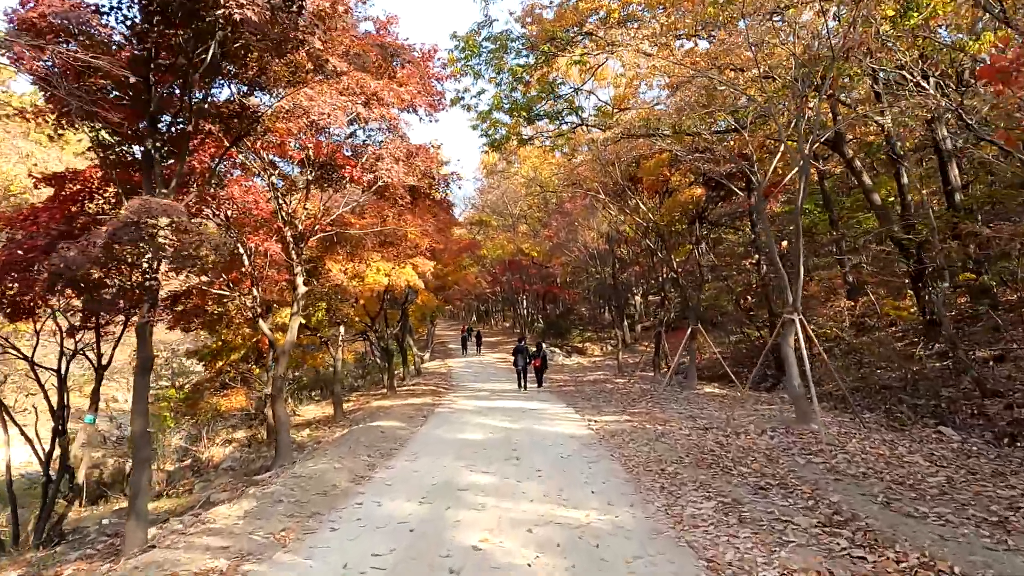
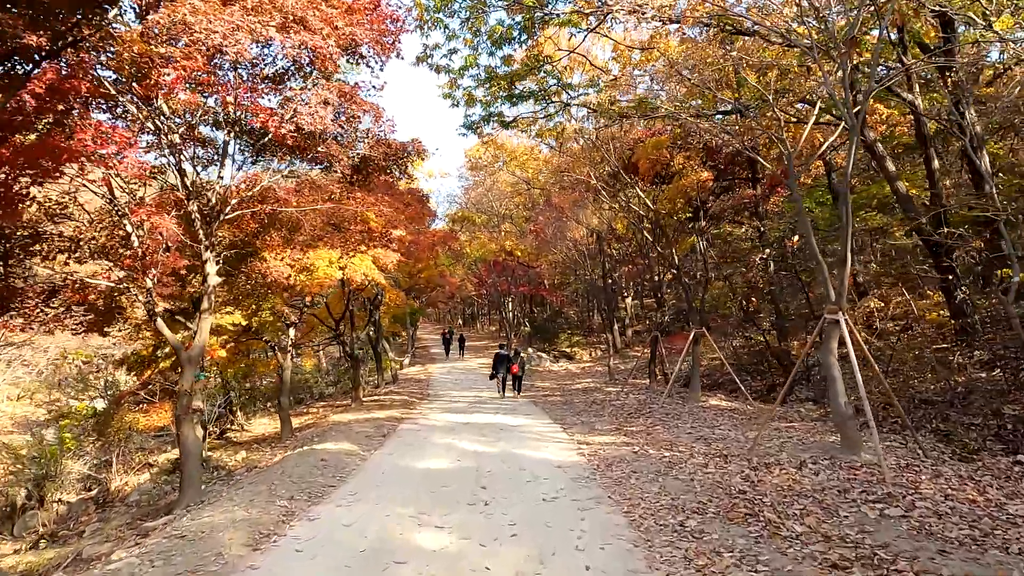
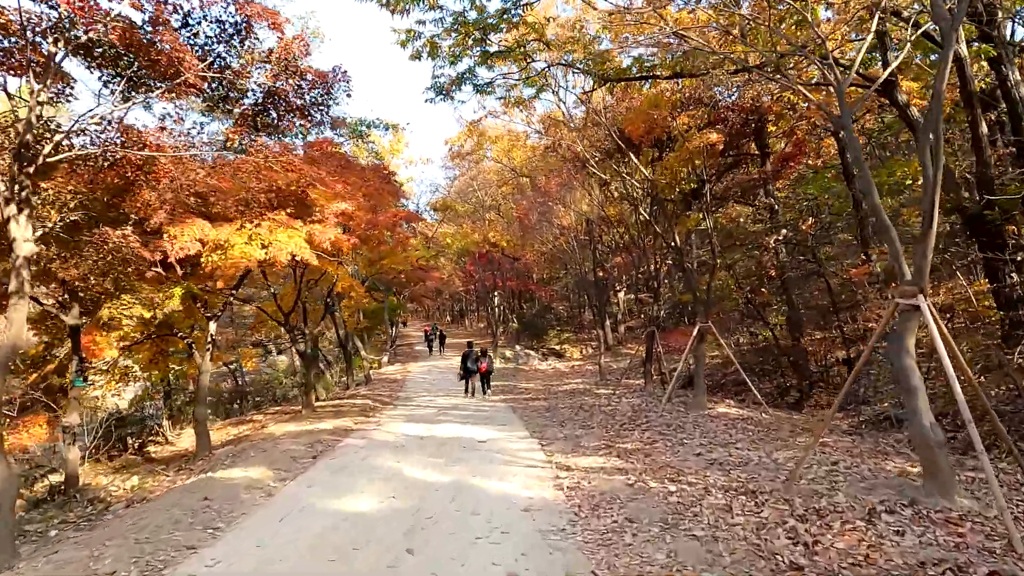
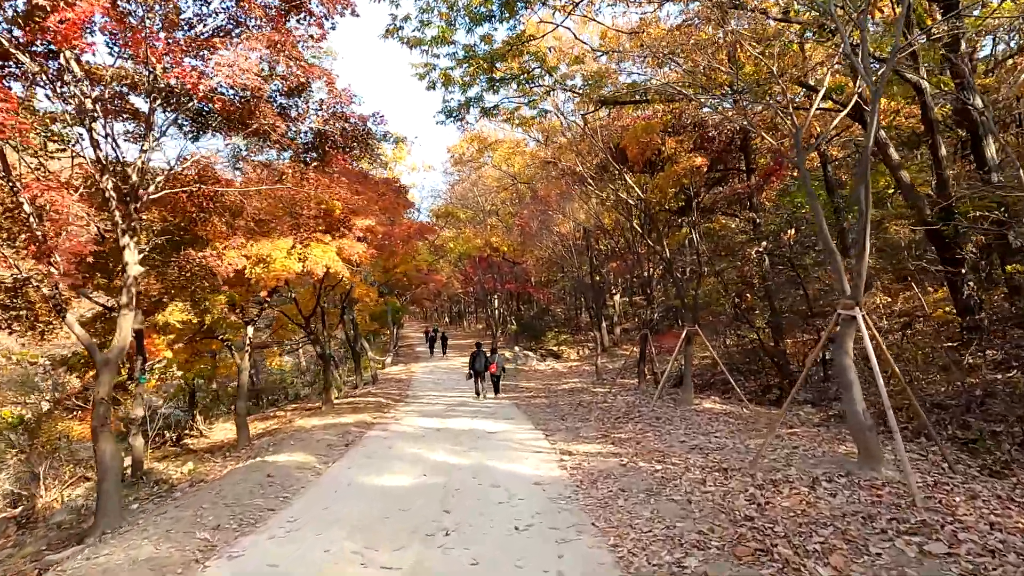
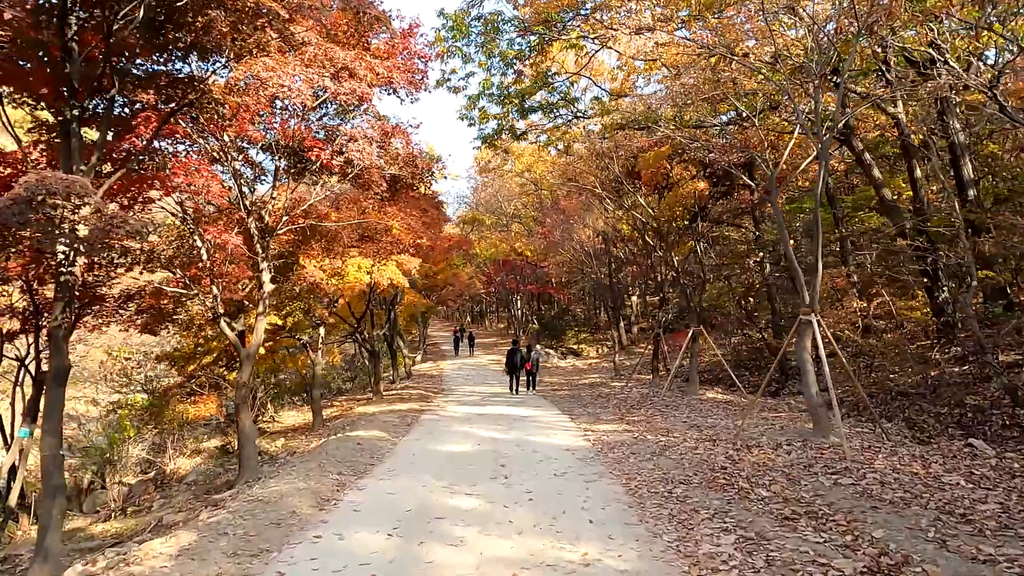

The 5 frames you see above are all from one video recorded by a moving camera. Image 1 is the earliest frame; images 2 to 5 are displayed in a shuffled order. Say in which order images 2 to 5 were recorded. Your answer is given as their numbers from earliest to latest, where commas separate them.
5, 2, 4, 3
